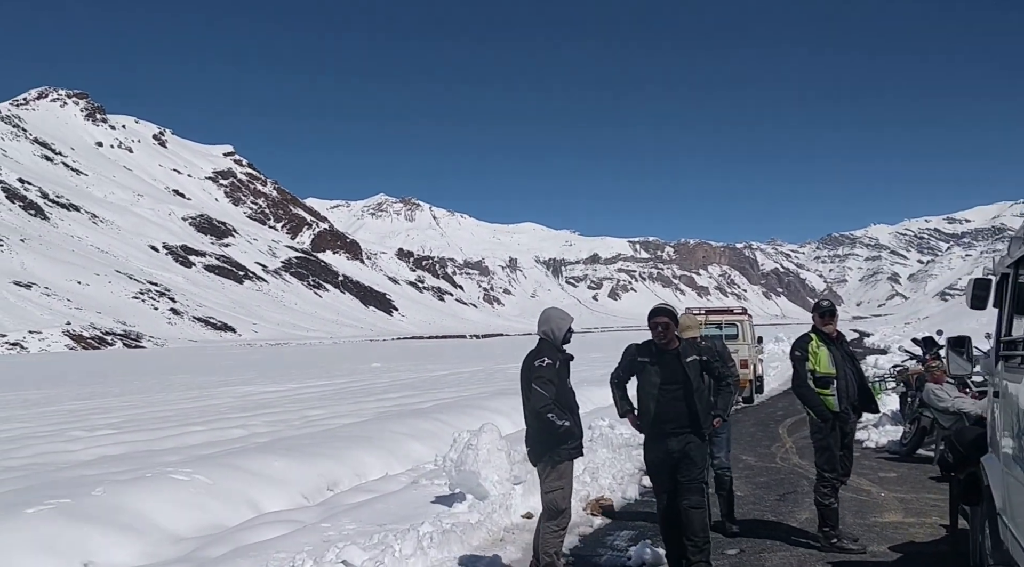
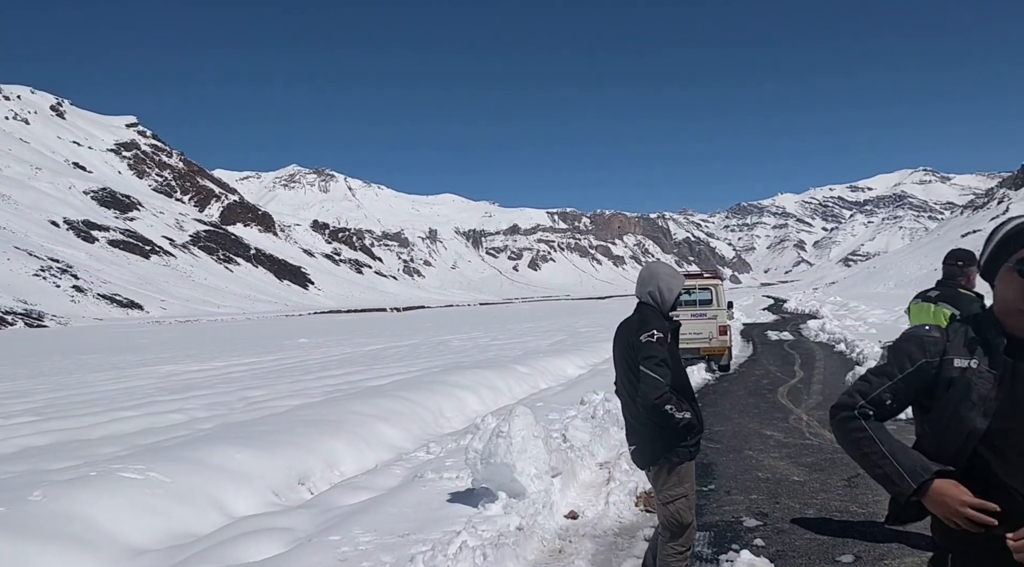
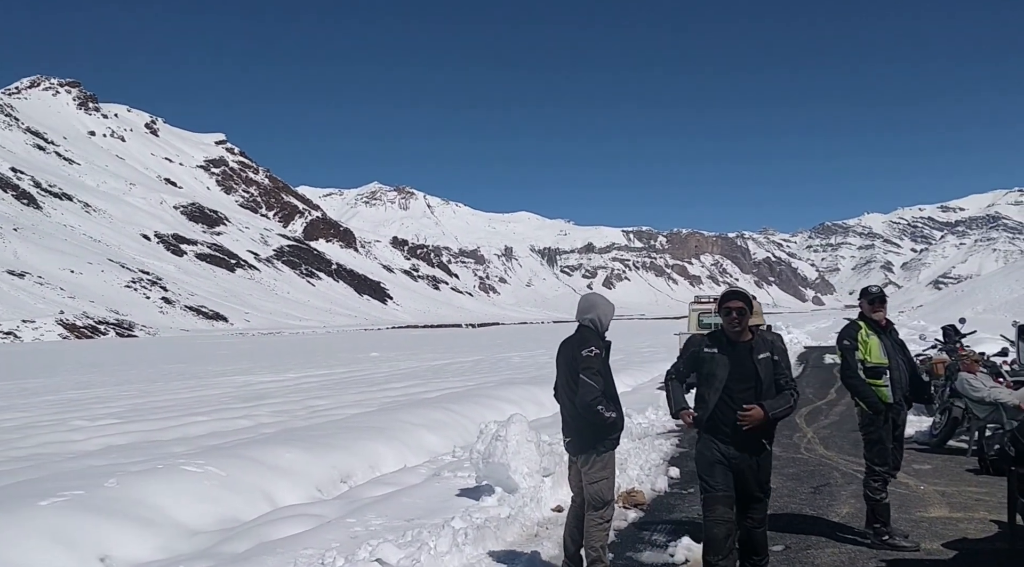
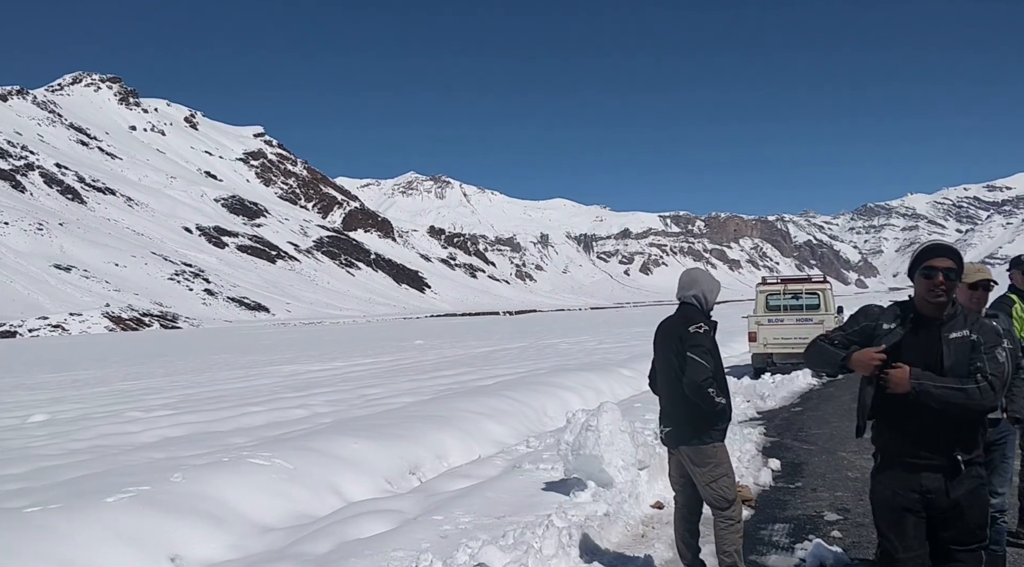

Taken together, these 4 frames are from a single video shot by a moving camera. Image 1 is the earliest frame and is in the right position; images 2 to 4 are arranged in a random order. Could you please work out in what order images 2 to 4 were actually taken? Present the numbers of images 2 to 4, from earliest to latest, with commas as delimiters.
3, 4, 2
